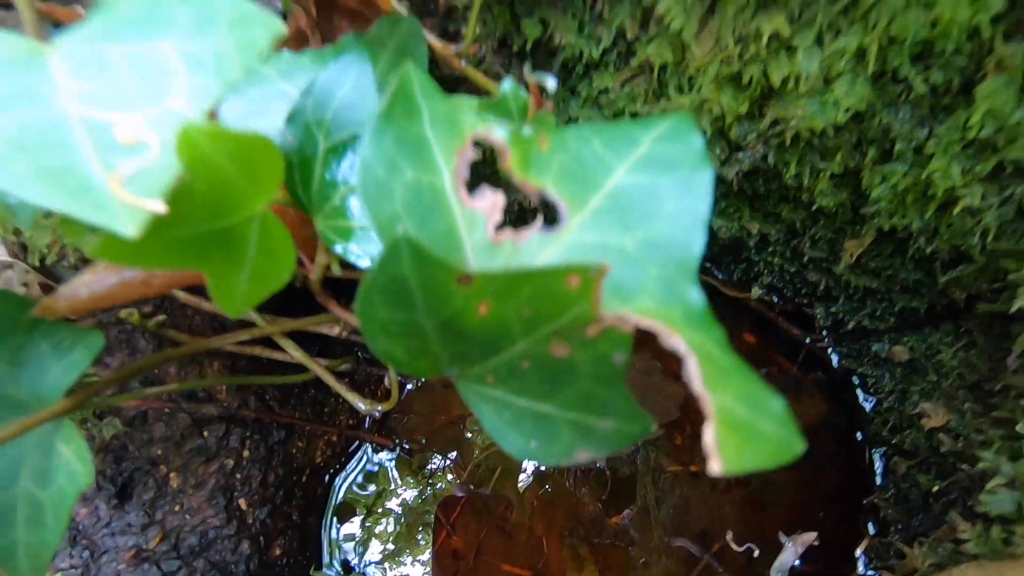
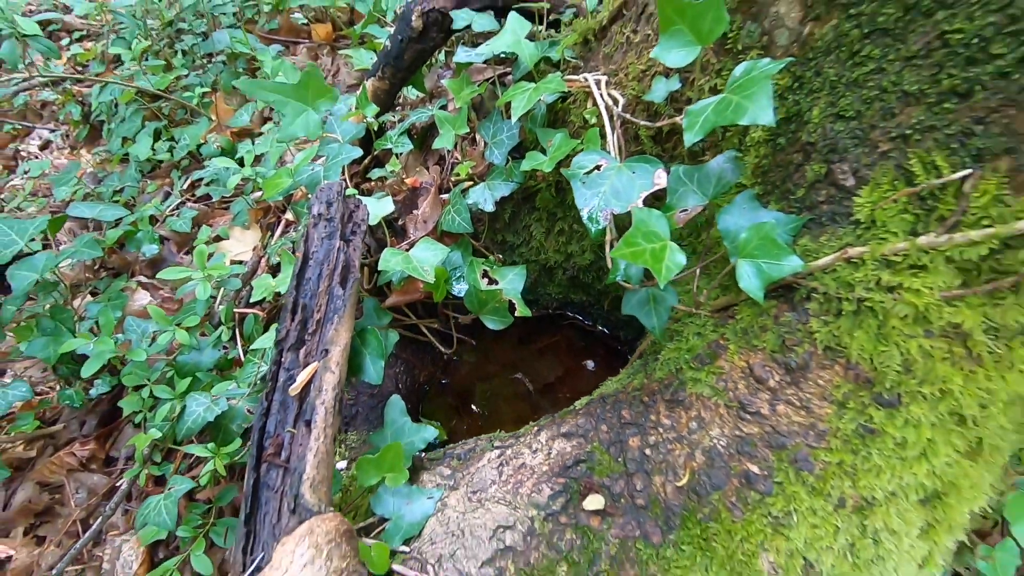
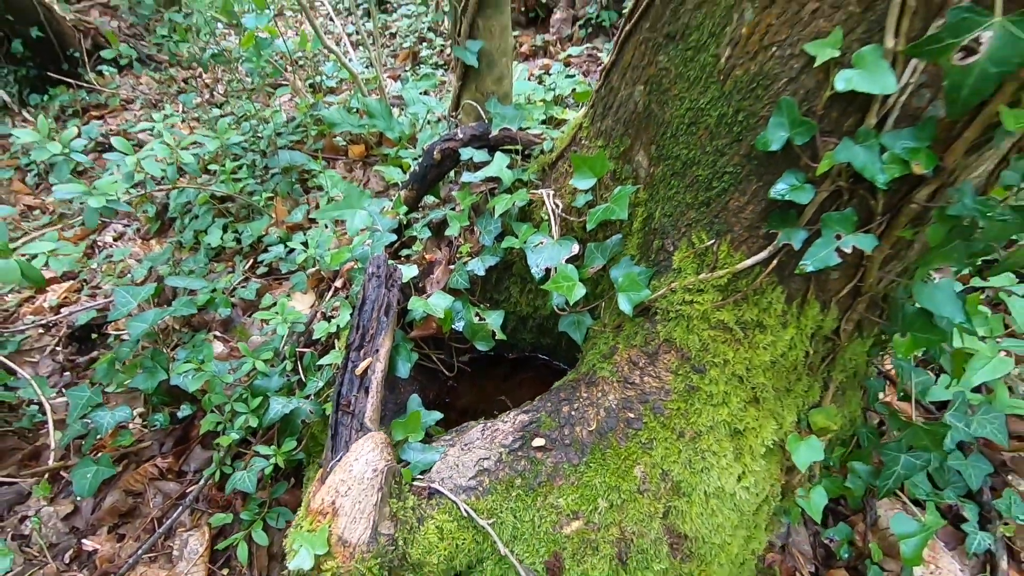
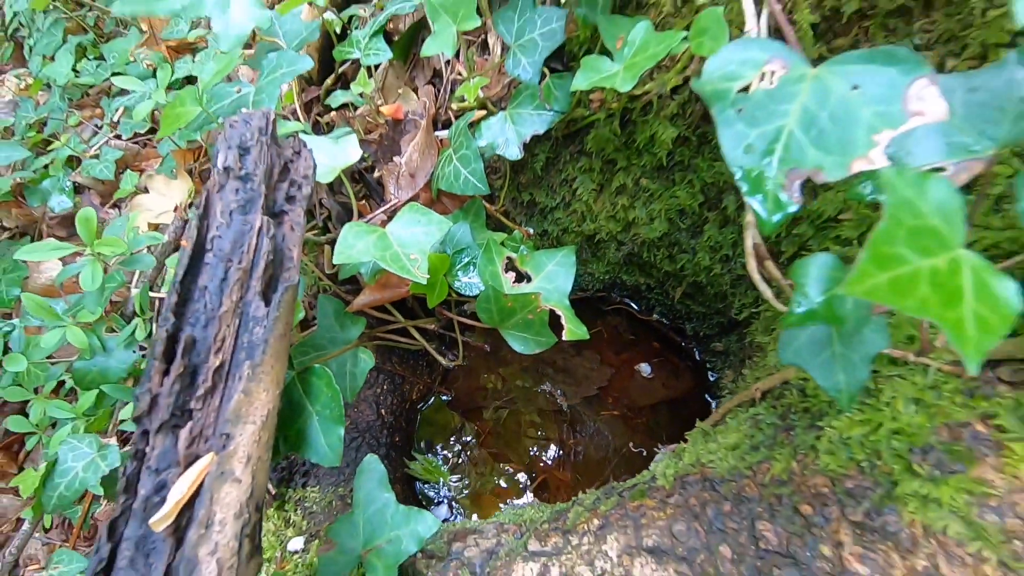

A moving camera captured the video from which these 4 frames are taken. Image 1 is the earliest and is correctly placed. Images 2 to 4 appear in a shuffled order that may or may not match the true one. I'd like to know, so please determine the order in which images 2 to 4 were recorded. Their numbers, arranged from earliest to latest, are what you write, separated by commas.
4, 2, 3
